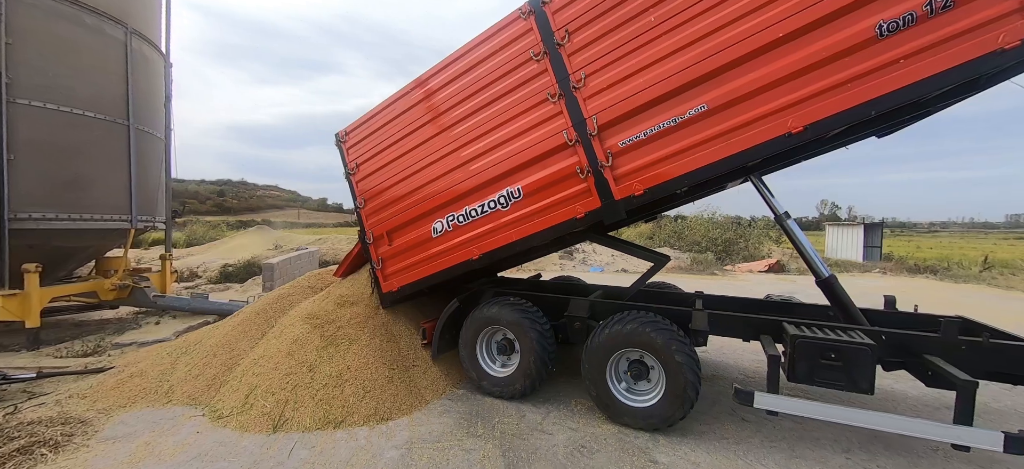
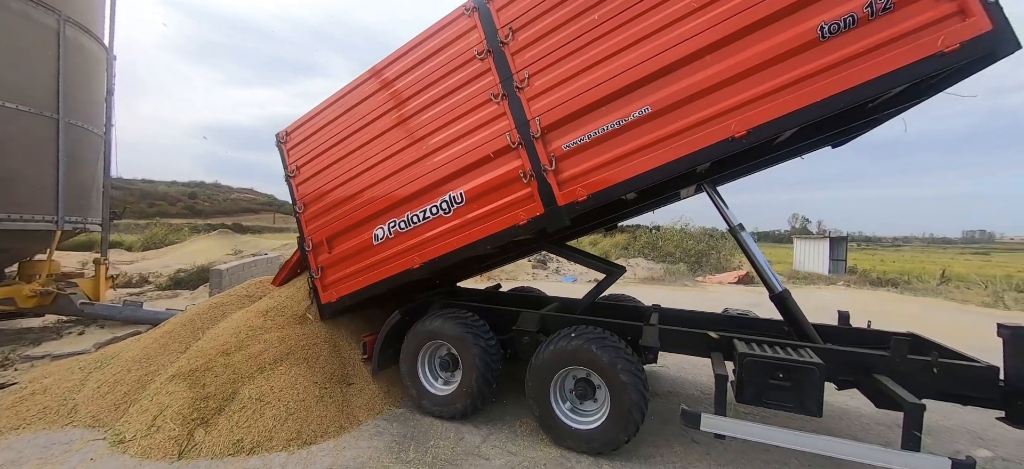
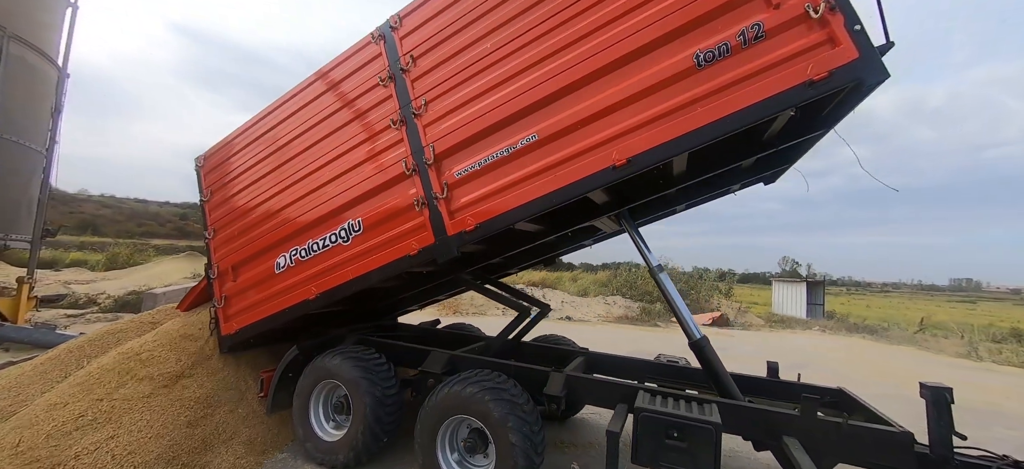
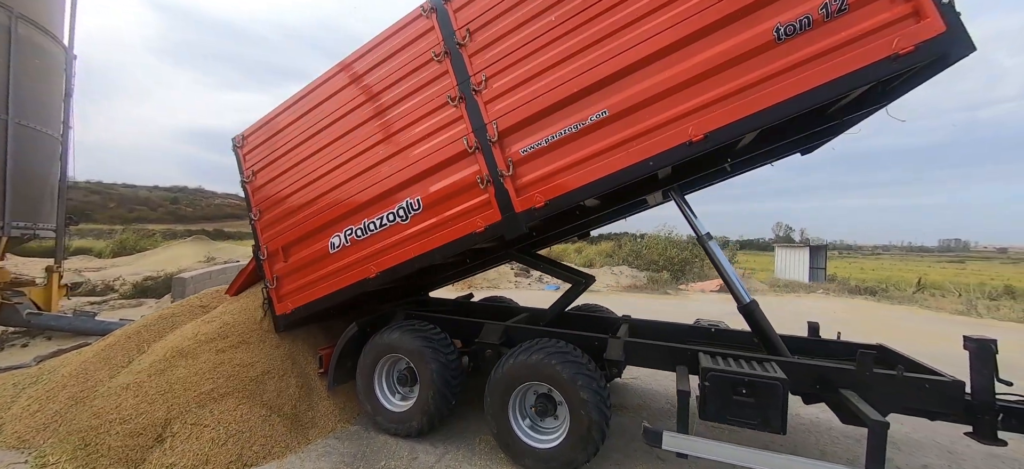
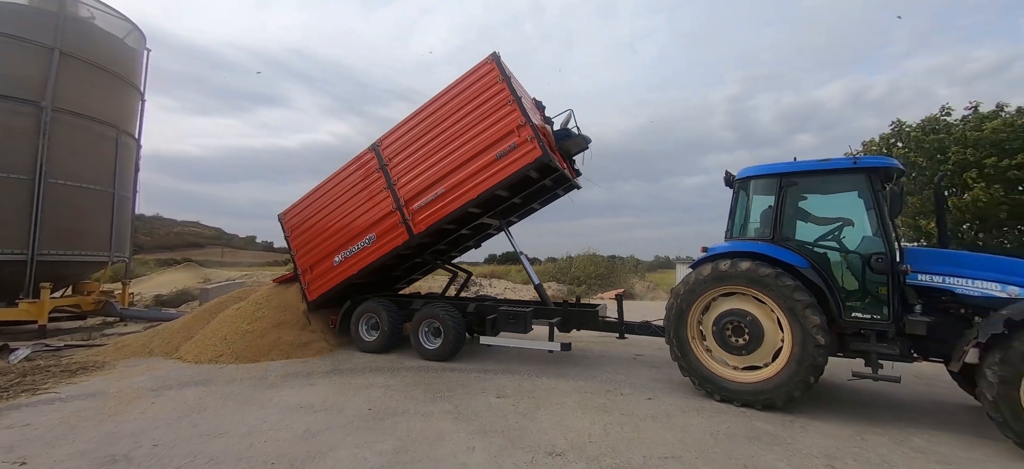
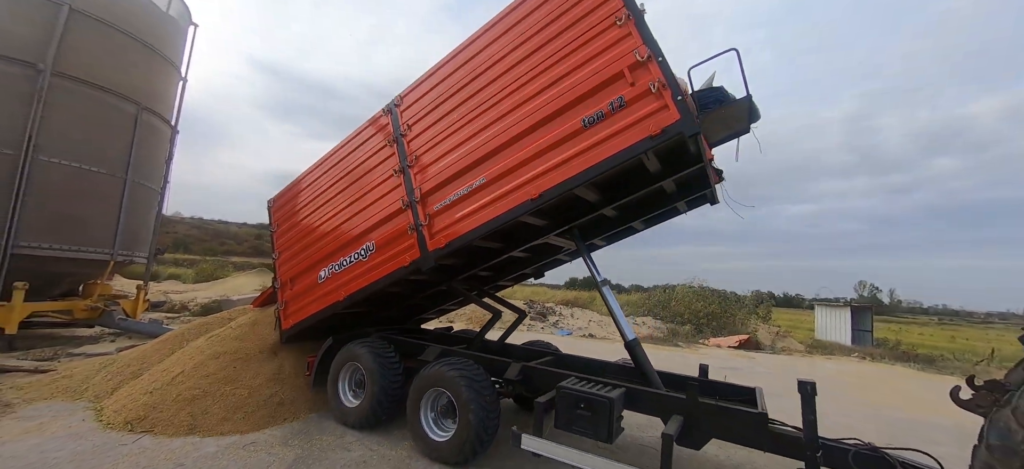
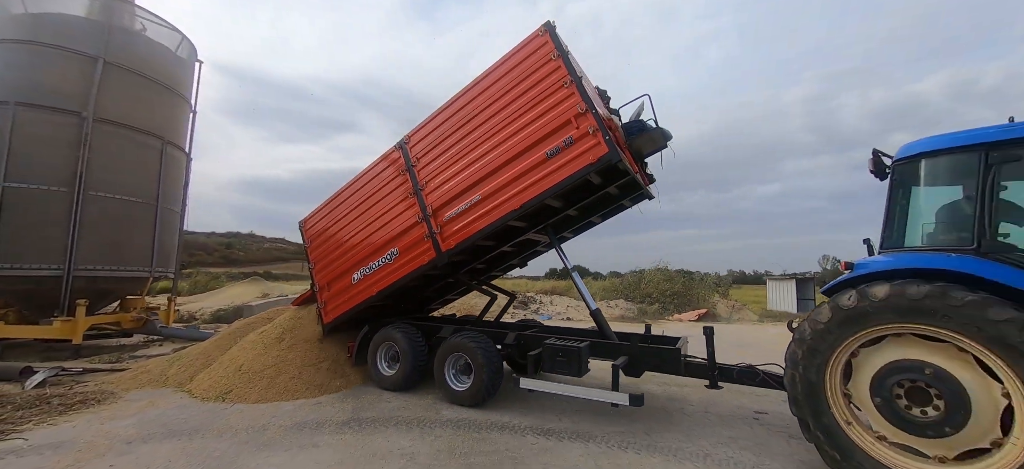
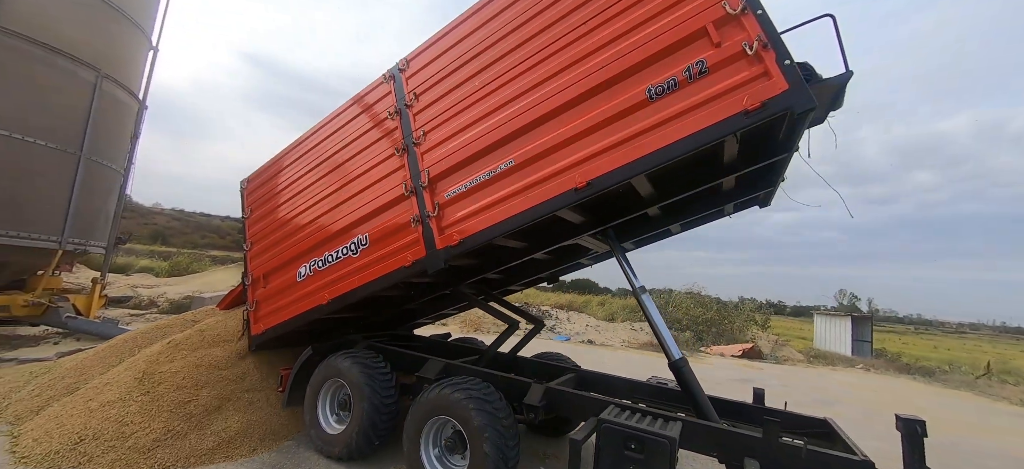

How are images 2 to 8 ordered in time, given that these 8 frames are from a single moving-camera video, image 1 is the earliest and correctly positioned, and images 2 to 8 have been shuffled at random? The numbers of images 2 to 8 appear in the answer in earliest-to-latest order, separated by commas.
2, 4, 3, 8, 6, 7, 5
